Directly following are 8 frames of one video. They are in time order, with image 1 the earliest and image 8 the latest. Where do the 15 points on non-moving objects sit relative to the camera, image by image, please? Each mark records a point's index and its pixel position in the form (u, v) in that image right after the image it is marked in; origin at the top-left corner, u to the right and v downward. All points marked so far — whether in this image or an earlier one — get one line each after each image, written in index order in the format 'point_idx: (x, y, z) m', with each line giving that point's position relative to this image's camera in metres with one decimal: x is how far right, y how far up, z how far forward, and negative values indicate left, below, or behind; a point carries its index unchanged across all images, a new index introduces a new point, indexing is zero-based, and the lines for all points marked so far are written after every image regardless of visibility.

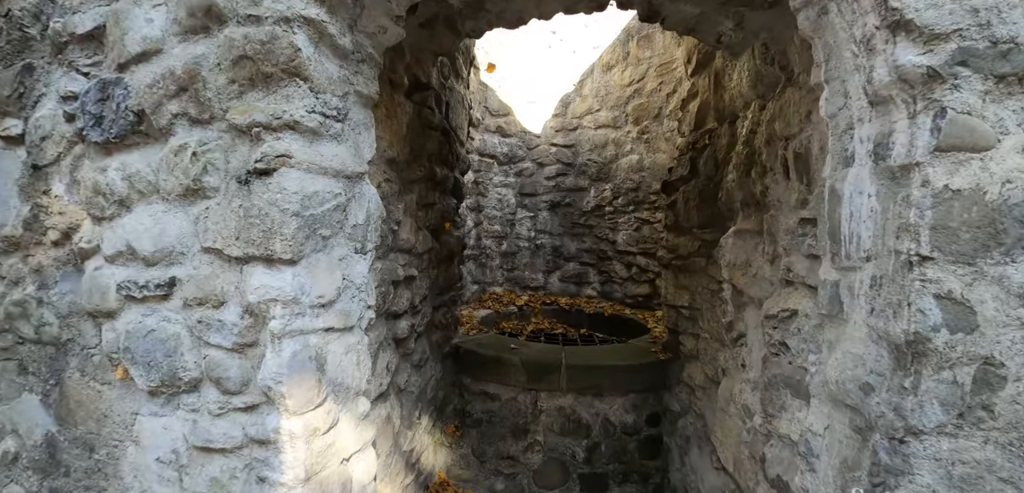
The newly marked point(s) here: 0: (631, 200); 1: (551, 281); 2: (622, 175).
0: (+1.1, +0.4, +4.5) m
1: (+0.4, -0.3, +4.9) m
2: (+1.0, +0.7, +4.5) m
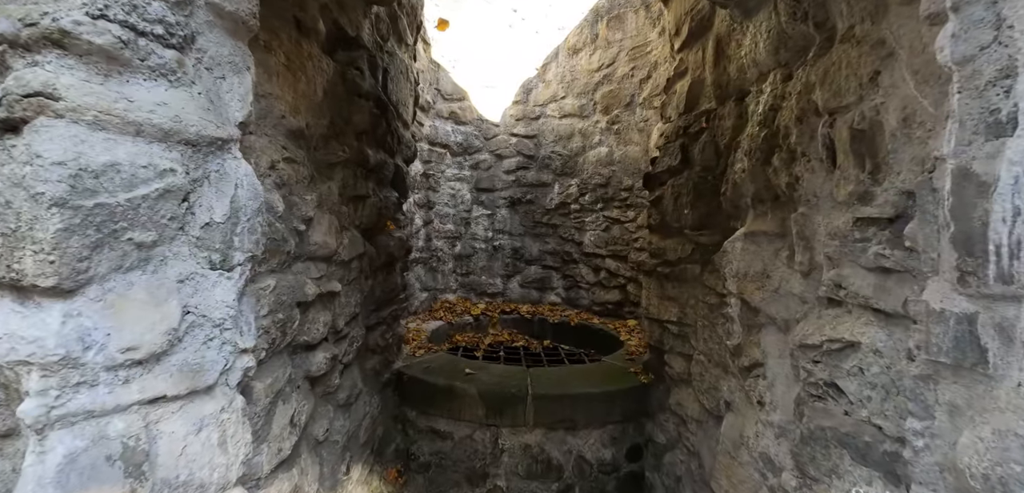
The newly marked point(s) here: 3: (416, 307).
0: (+0.7, +0.4, +4.0) m
1: (0.0, -0.3, +4.3) m
2: (+0.7, +0.7, +4.1) m
3: (-0.8, -0.5, +3.8) m
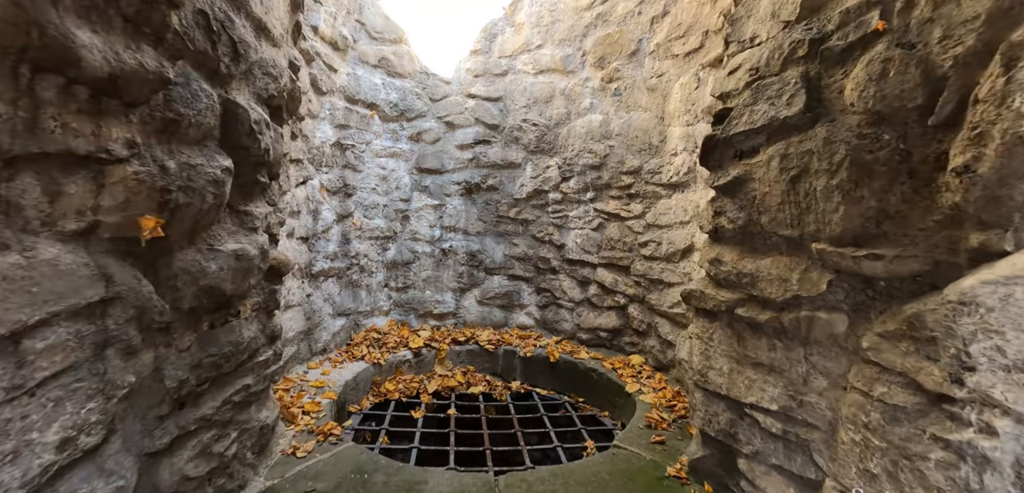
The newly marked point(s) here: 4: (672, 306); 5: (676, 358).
0: (+0.5, +0.4, +2.9) m
1: (-0.3, -0.4, +3.1) m
2: (+0.4, +0.6, +2.9) m
3: (-1.0, -0.5, +2.5) m
4: (+0.8, -0.3, +2.4) m
5: (+0.8, -0.6, +2.4) m
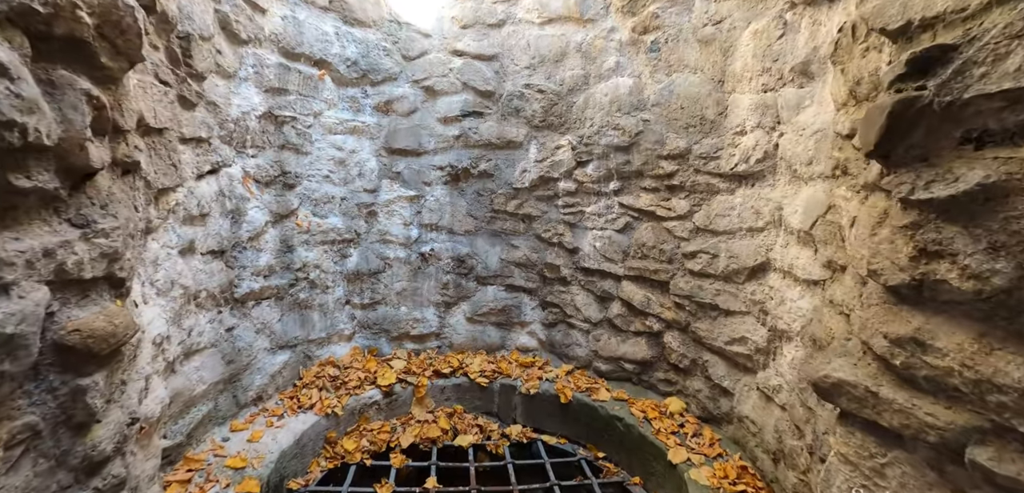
0: (+0.4, +0.3, +2.2) m
1: (-0.3, -0.4, +2.5) m
2: (+0.4, +0.6, +2.2) m
3: (-1.0, -0.6, +1.8) m
4: (+0.8, -0.4, +1.8) m
5: (+0.8, -0.6, +1.8) m
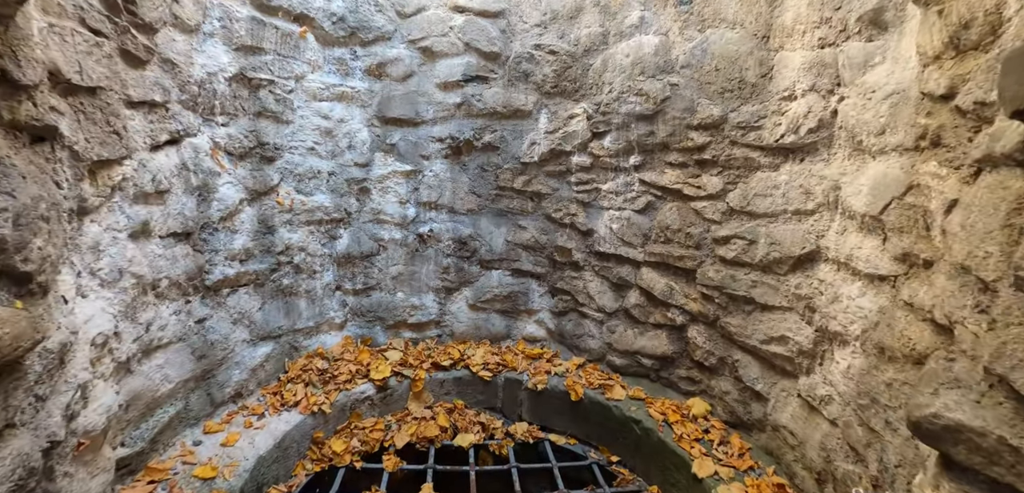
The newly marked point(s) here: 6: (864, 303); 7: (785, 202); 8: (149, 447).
0: (+0.5, +0.4, +1.9) m
1: (-0.3, -0.3, +2.3) m
2: (+0.4, +0.7, +1.9) m
3: (-1.0, -0.5, +1.7) m
4: (+0.8, -0.3, +1.5) m
5: (+0.8, -0.6, +1.5) m
6: (+0.9, -0.1, +1.2) m
7: (+0.8, +0.1, +1.5) m
8: (-1.0, -0.6, +1.4) m
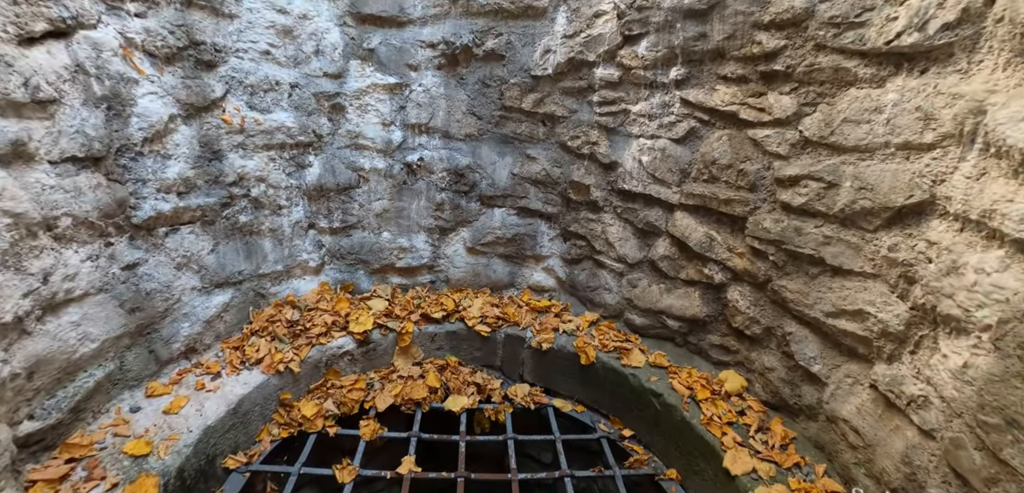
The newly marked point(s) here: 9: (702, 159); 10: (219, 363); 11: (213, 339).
0: (+0.5, +0.6, +1.5) m
1: (-0.3, 0.0, +1.9) m
2: (+0.5, +0.9, +1.4) m
3: (-1.0, -0.3, +1.4) m
4: (+0.8, -0.2, +1.2) m
5: (+0.8, -0.4, +1.2) m
6: (+0.9, -0.1, +0.8) m
7: (+0.8, +0.3, +1.1) m
8: (-1.1, -0.4, +1.1) m
9: (+0.6, +0.3, +1.5) m
10: (-0.9, -0.4, +1.5) m
11: (-1.0, -0.3, +1.5) m
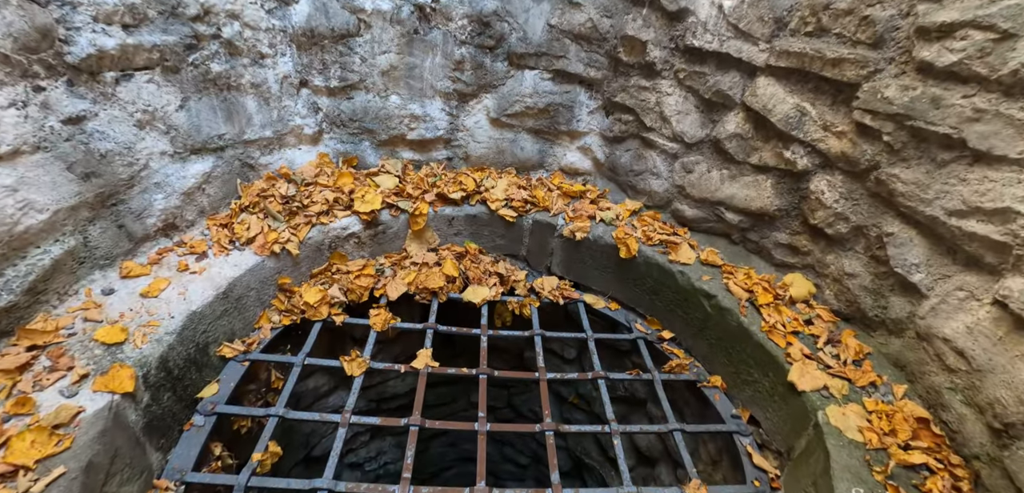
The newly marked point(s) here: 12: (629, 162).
0: (+0.6, +0.9, +1.0) m
1: (-0.1, +0.4, +1.6) m
2: (+0.6, +1.1, +0.9) m
3: (-0.9, +0.1, +1.2) m
4: (+0.9, +0.1, +0.9) m
5: (+0.9, -0.2, +1.0) m
6: (+0.9, +0.1, +0.5) m
7: (+0.9, +0.4, +0.7) m
8: (-1.0, -0.1, +1.0) m
9: (+0.7, +0.6, +1.1) m
10: (-0.8, 0.0, +1.3) m
11: (-0.9, +0.1, +1.3) m
12: (+0.4, +0.3, +1.6) m
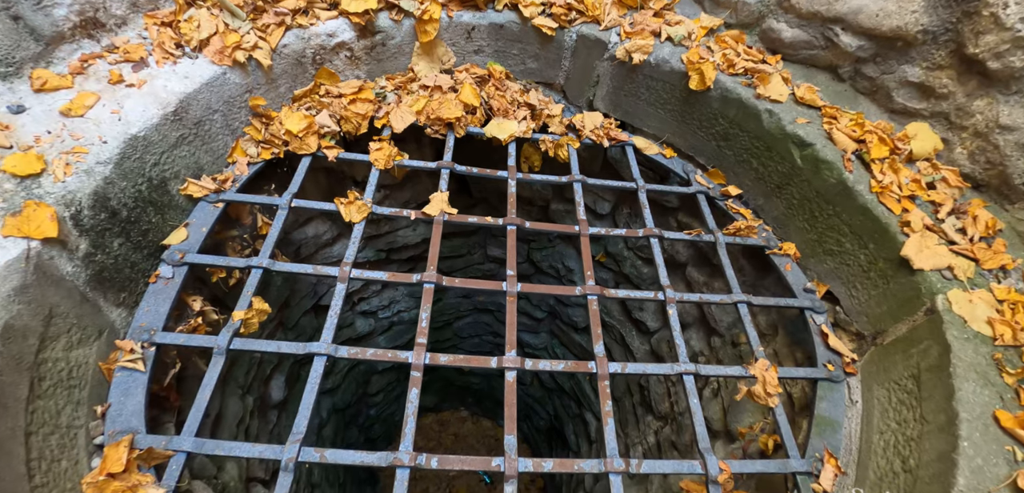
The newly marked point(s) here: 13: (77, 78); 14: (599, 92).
0: (+0.7, +1.1, +0.4) m
1: (0.0, +0.9, +1.2) m
2: (+0.7, +1.3, +0.3) m
3: (-0.8, +0.4, +0.9) m
4: (+1.0, +0.3, +0.6) m
5: (+1.0, +0.1, +0.8) m
6: (+1.0, +0.2, +0.2) m
7: (+1.0, +0.6, +0.3) m
8: (-0.9, +0.2, +0.7) m
9: (+0.8, +0.8, +0.6) m
10: (-0.7, +0.4, +1.0) m
11: (-0.8, +0.5, +1.0) m
12: (+0.5, +0.7, +1.1) m
13: (-0.8, +0.3, +0.9) m
14: (+0.2, +0.4, +1.3) m
